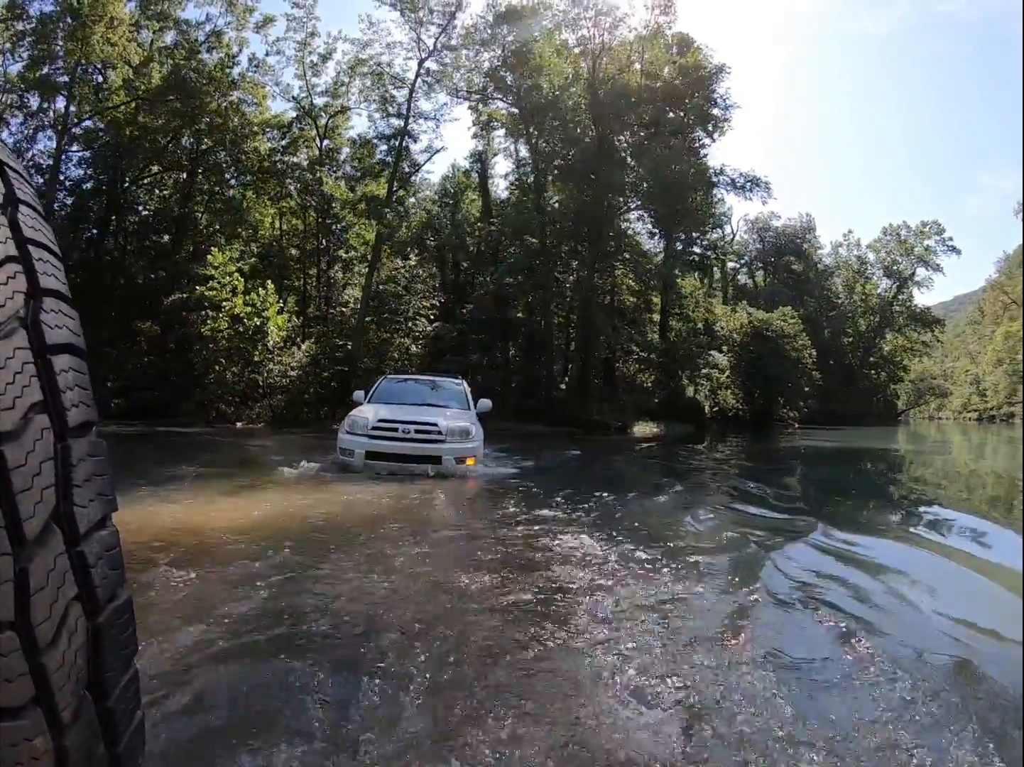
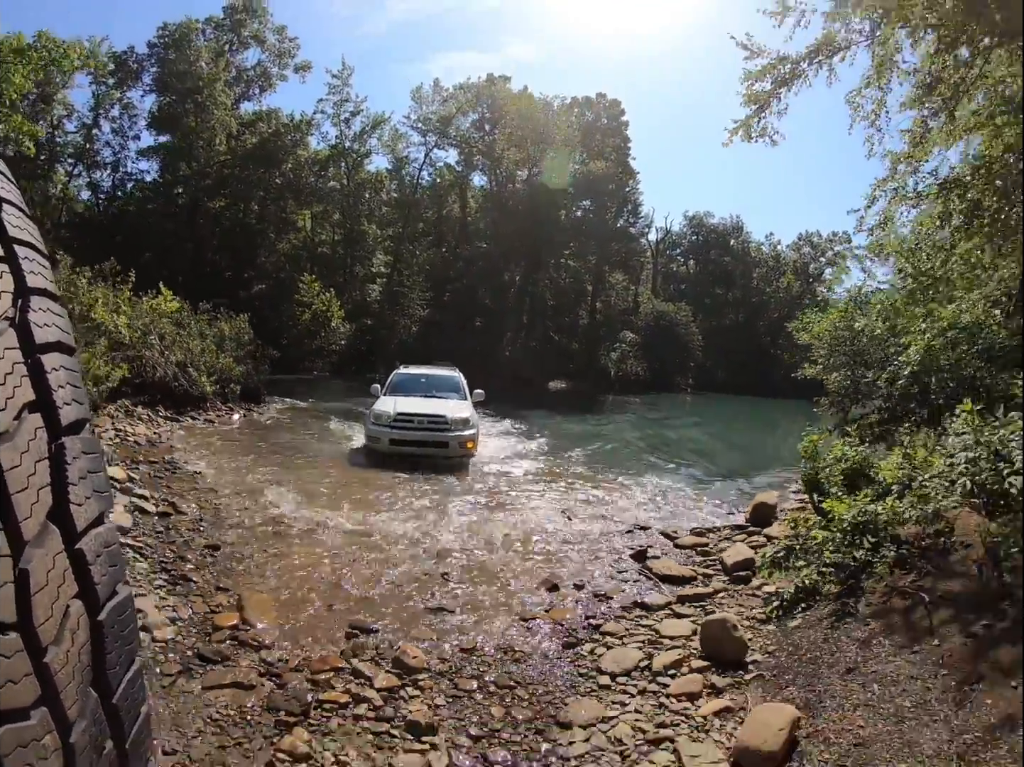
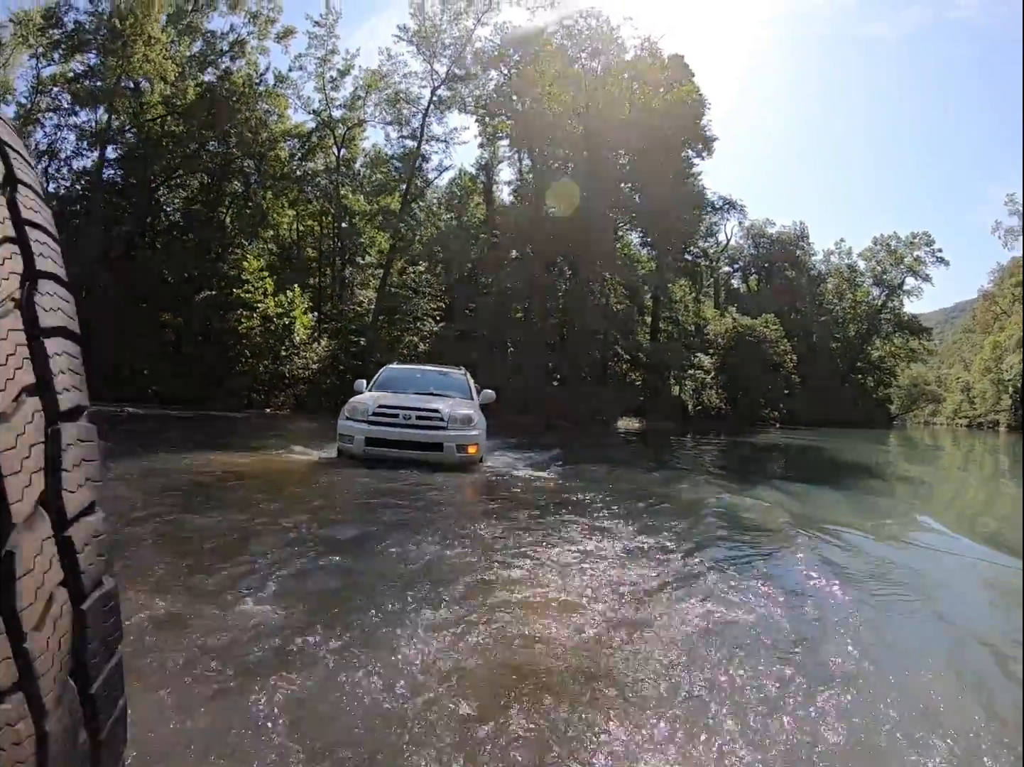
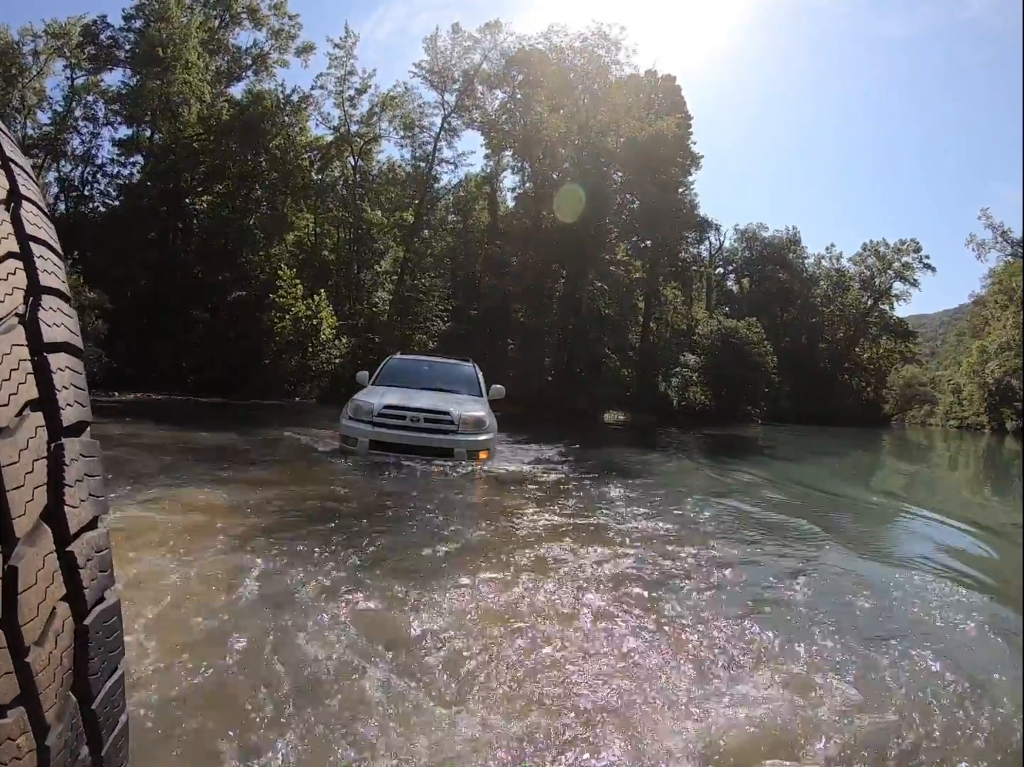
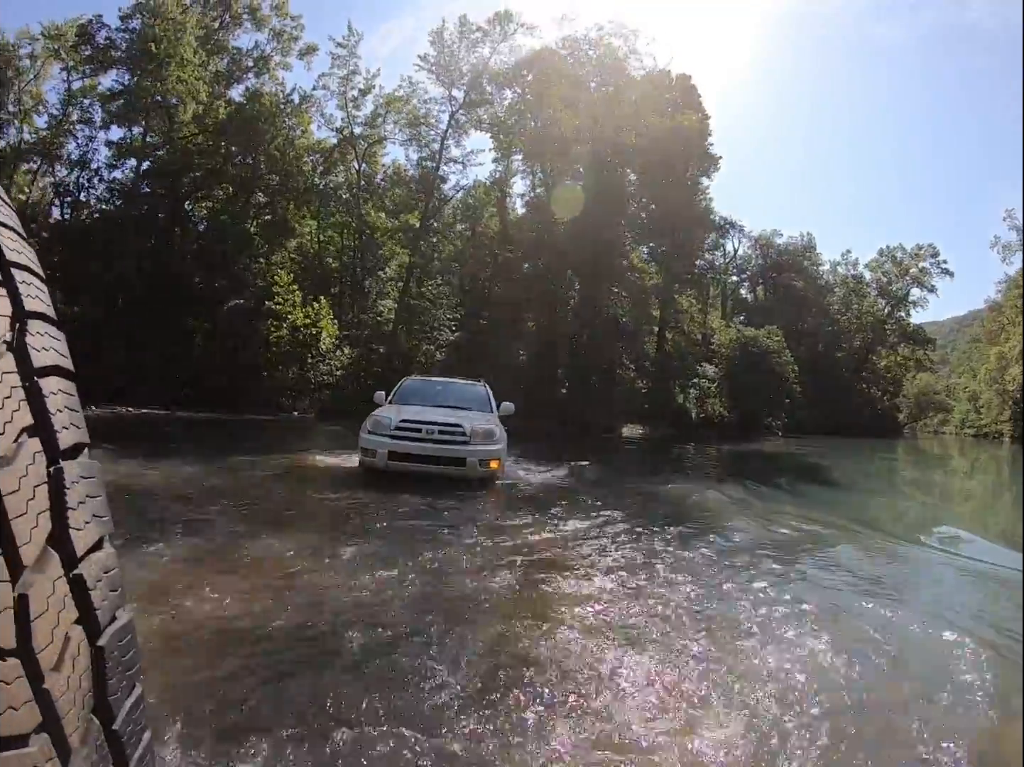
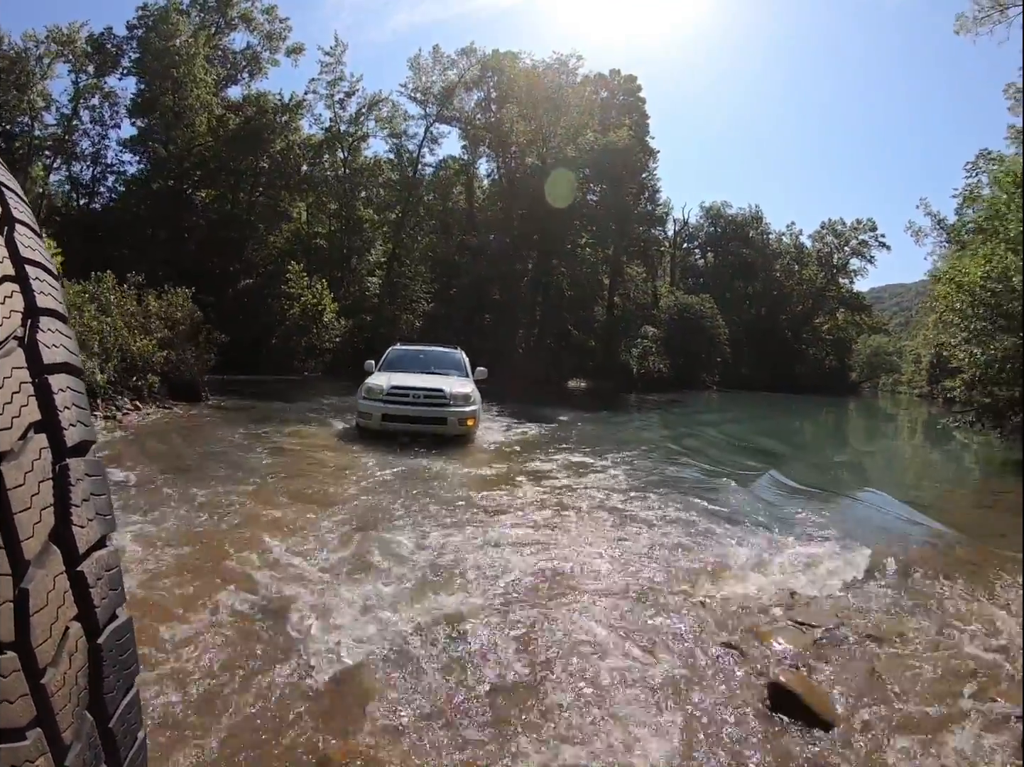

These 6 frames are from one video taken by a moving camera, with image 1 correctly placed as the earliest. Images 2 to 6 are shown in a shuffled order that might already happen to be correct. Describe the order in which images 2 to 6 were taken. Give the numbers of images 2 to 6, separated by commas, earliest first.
3, 5, 4, 6, 2
